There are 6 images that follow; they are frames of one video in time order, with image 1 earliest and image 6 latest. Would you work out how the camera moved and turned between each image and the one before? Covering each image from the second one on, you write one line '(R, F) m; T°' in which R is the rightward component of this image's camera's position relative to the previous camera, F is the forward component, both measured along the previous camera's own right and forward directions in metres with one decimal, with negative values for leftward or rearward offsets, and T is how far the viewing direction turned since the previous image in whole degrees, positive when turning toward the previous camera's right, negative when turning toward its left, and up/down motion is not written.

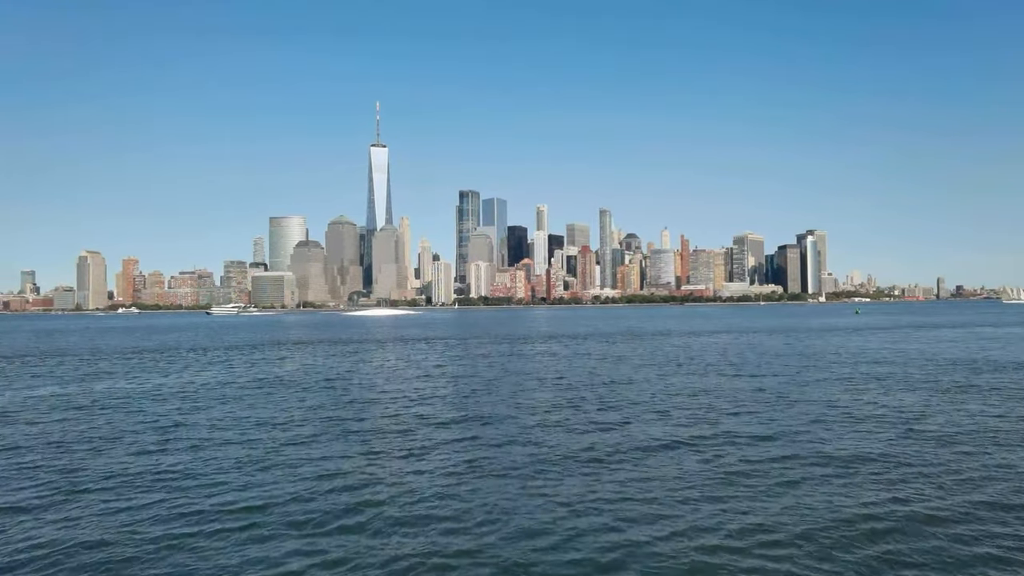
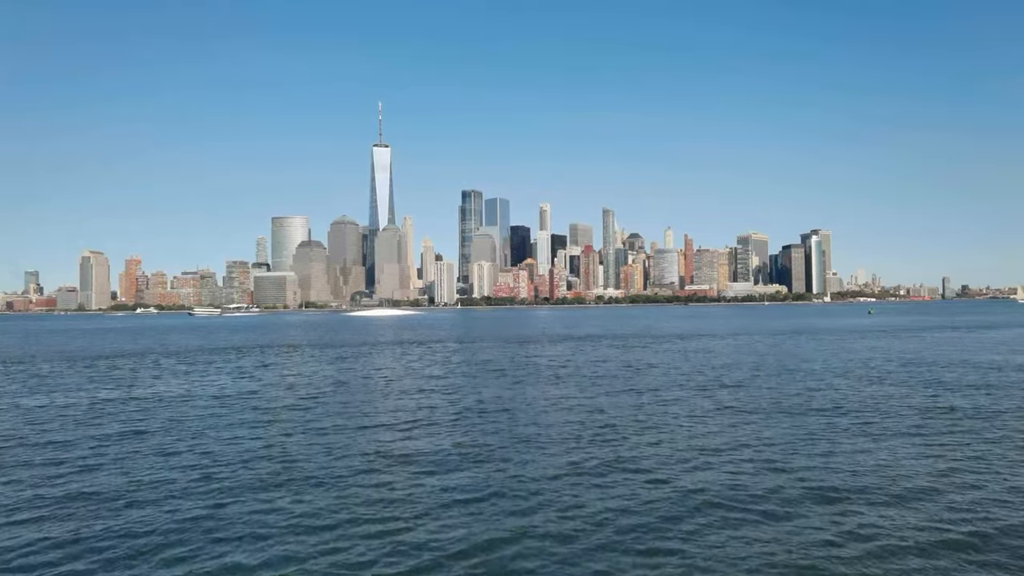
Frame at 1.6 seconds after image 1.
(-0.3, +4.5) m; 0°
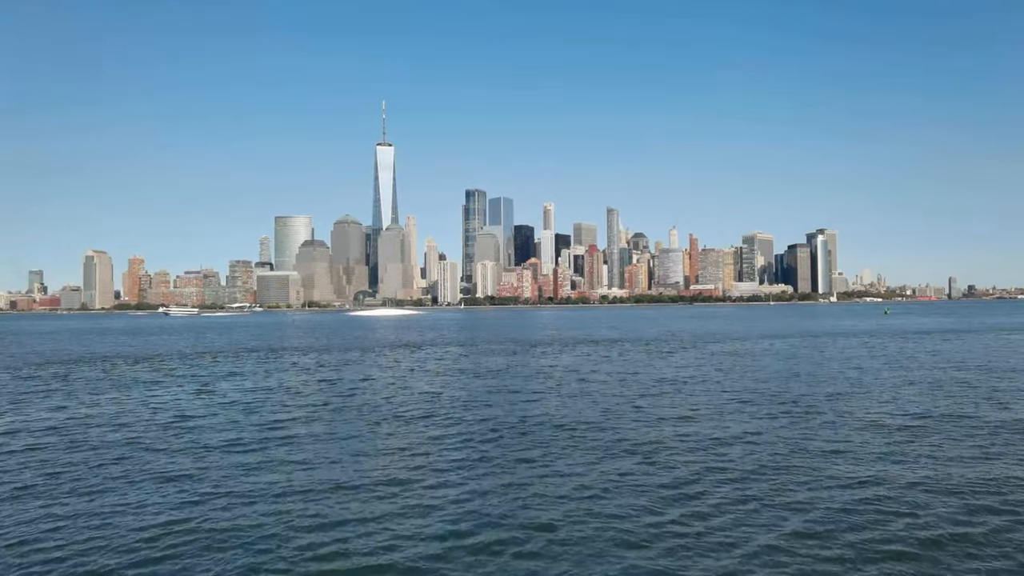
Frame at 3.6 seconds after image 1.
(-0.5, +6.1) m; 0°
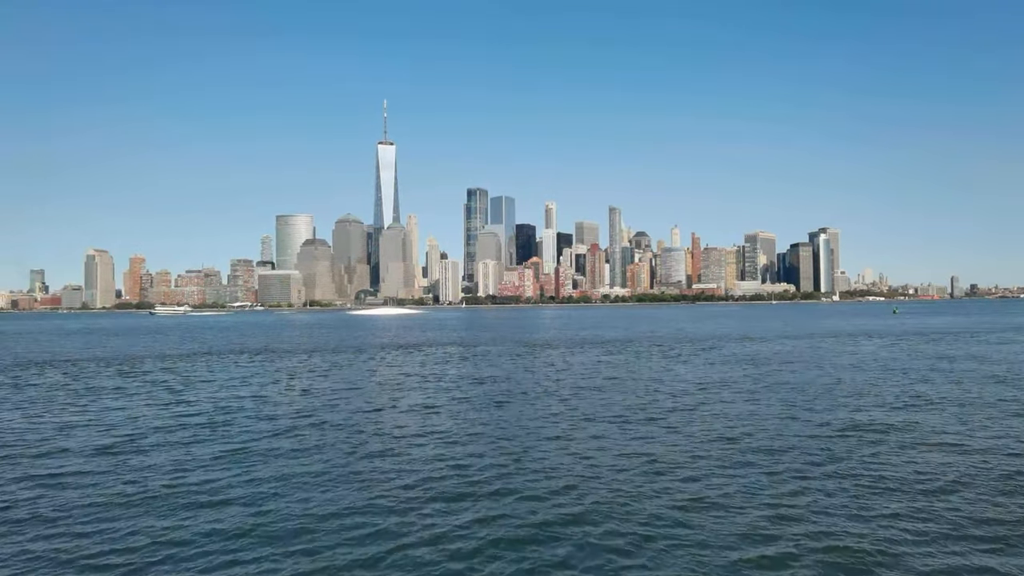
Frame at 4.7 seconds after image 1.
(-0.3, +3.4) m; 0°
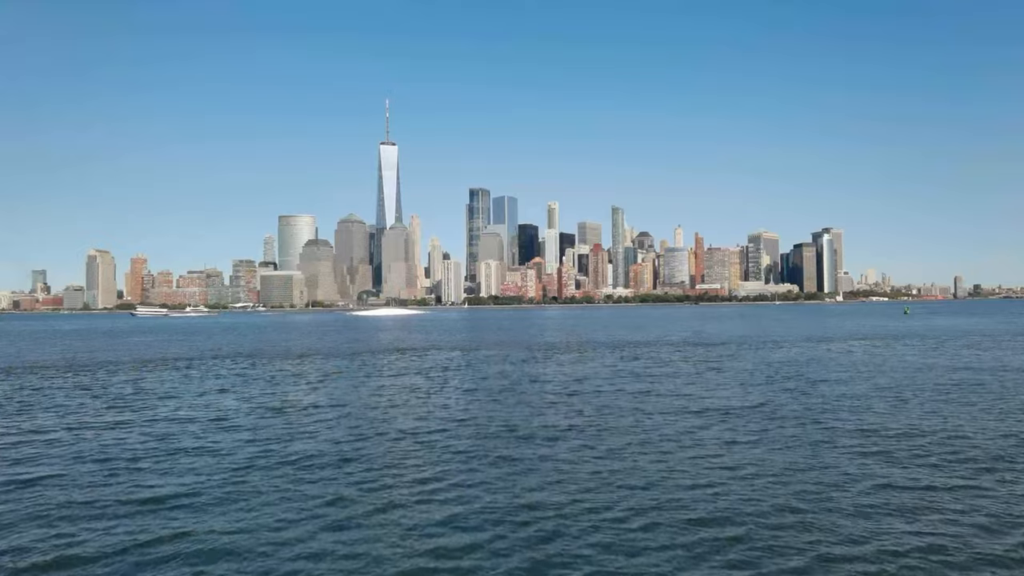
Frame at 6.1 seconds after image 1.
(-0.6, +3.8) m; 0°
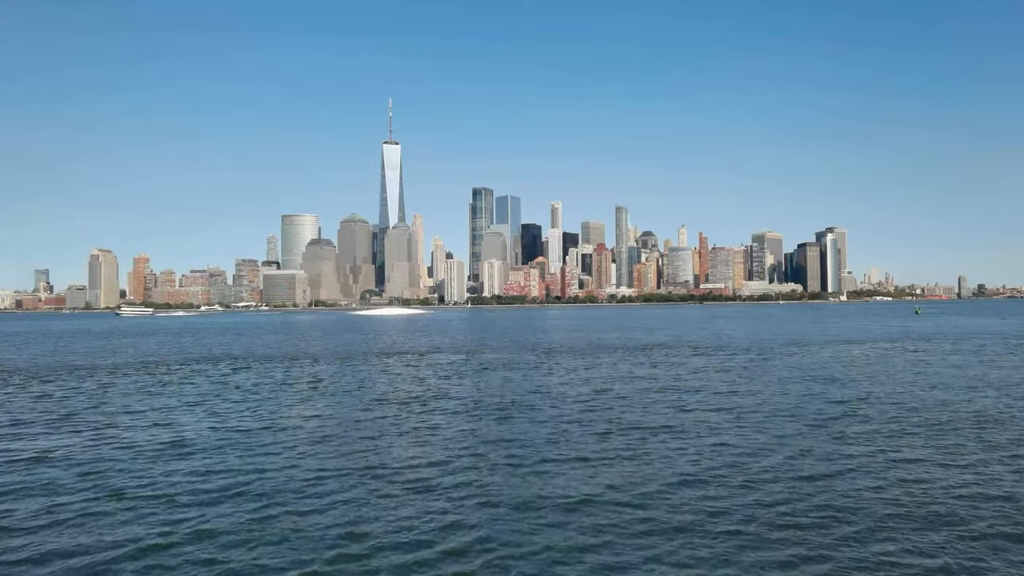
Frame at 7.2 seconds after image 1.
(-0.4, +3.6) m; 0°
